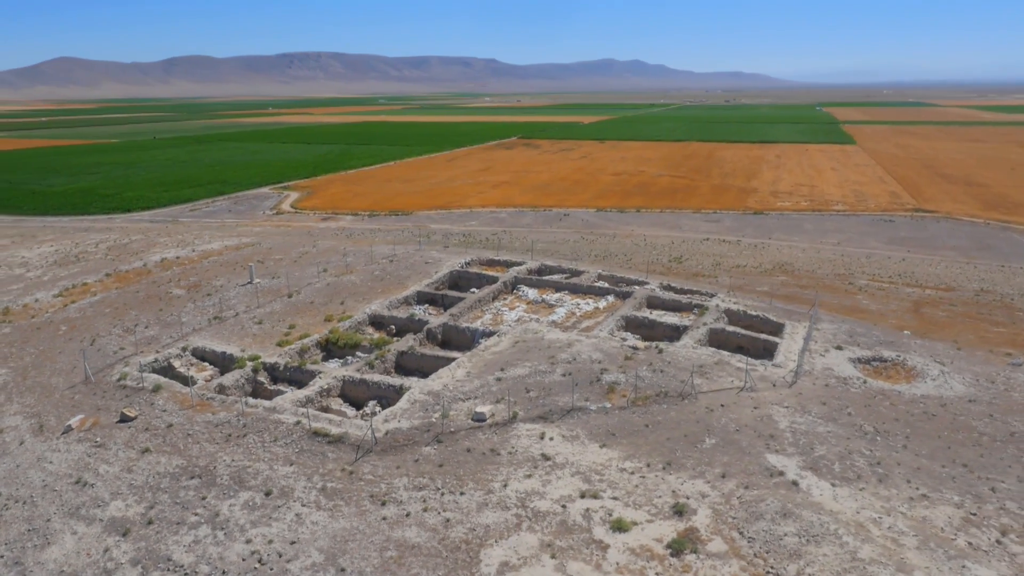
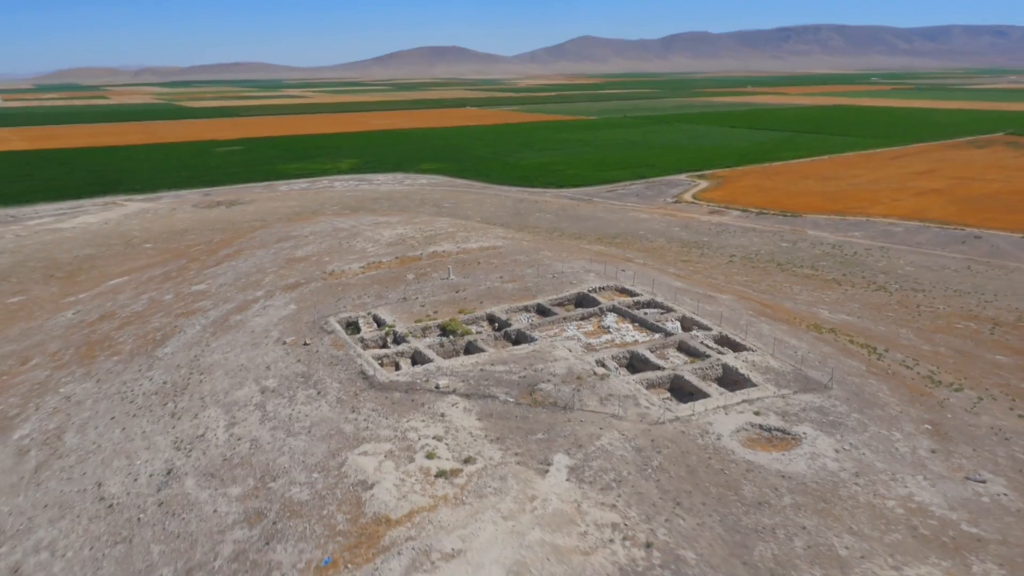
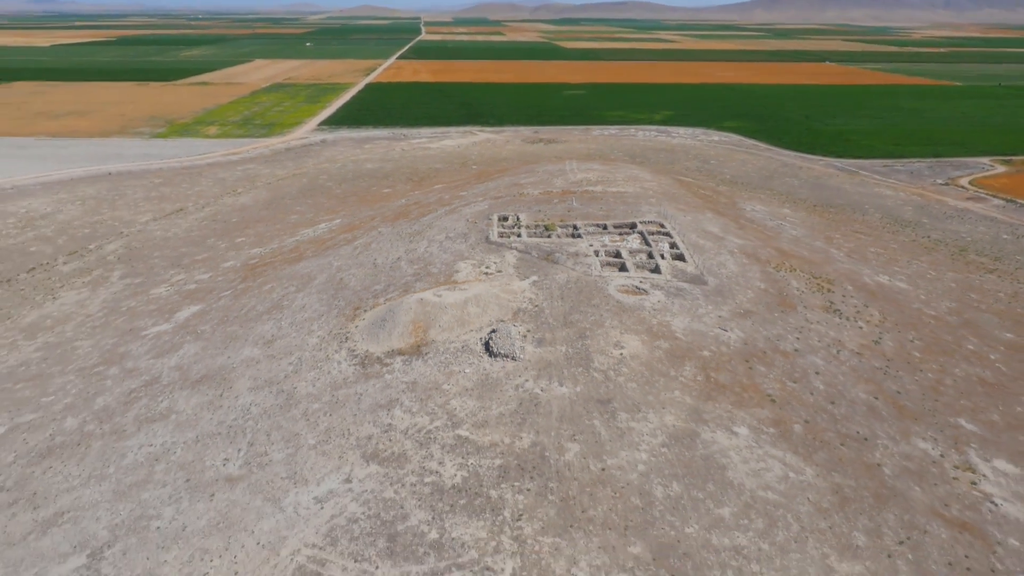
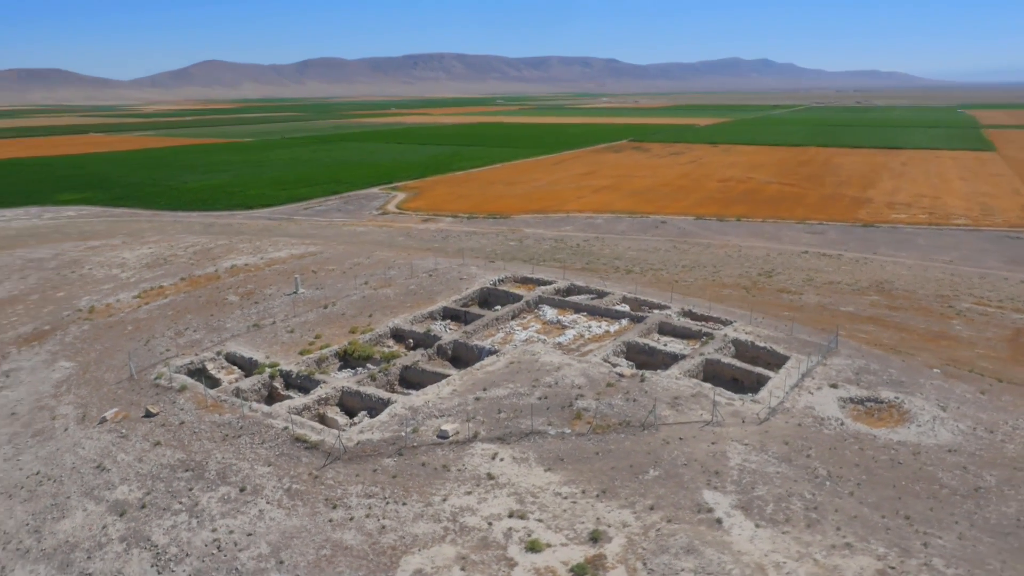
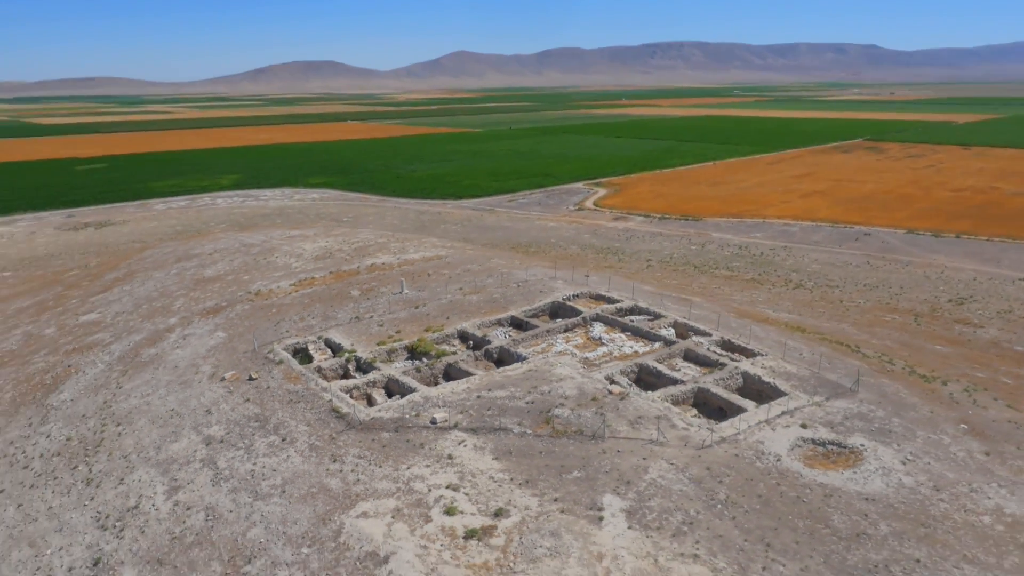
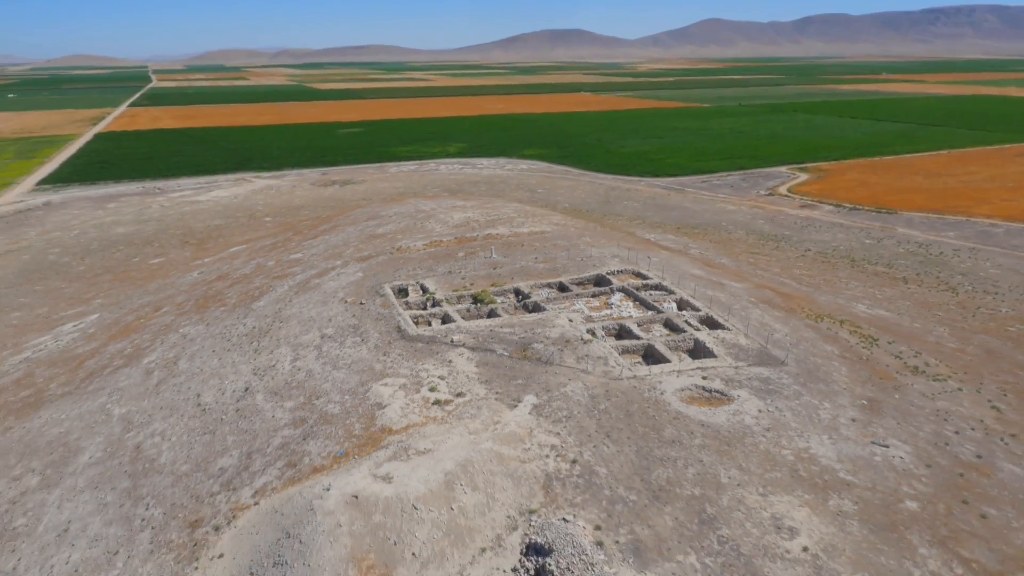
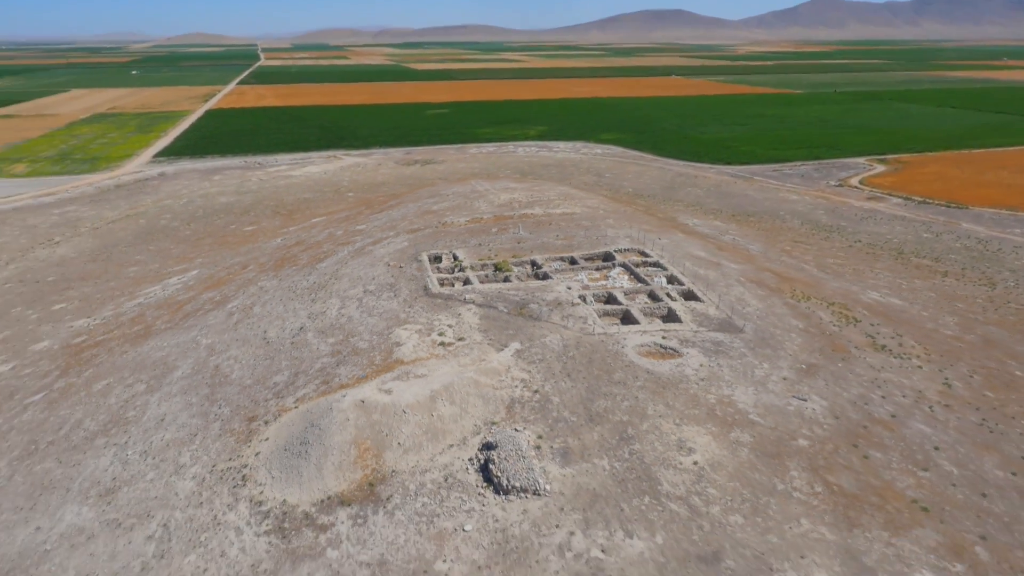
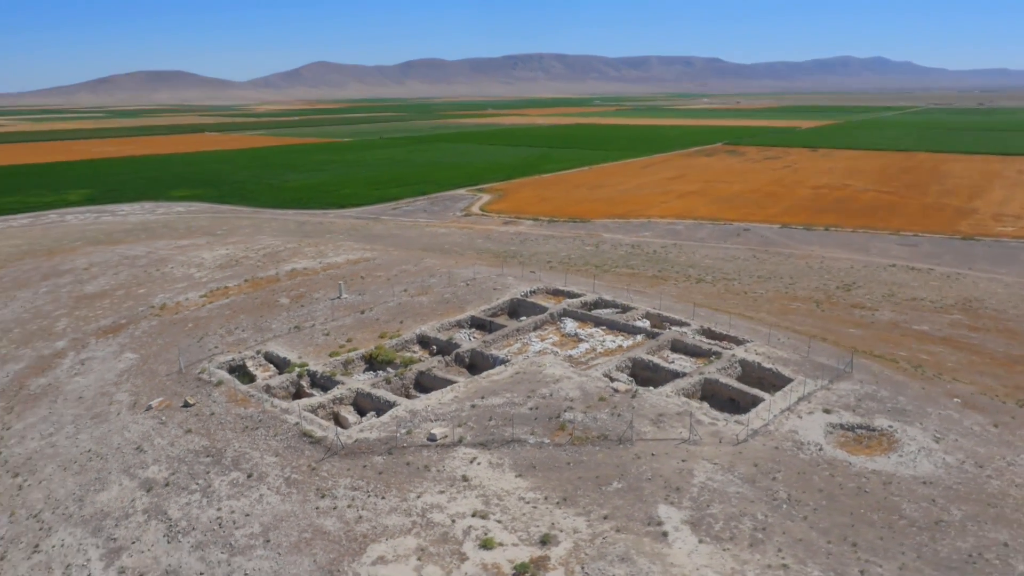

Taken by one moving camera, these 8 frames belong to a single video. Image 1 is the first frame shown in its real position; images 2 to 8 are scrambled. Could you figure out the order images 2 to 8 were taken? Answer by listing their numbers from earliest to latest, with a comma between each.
4, 8, 5, 2, 6, 7, 3
